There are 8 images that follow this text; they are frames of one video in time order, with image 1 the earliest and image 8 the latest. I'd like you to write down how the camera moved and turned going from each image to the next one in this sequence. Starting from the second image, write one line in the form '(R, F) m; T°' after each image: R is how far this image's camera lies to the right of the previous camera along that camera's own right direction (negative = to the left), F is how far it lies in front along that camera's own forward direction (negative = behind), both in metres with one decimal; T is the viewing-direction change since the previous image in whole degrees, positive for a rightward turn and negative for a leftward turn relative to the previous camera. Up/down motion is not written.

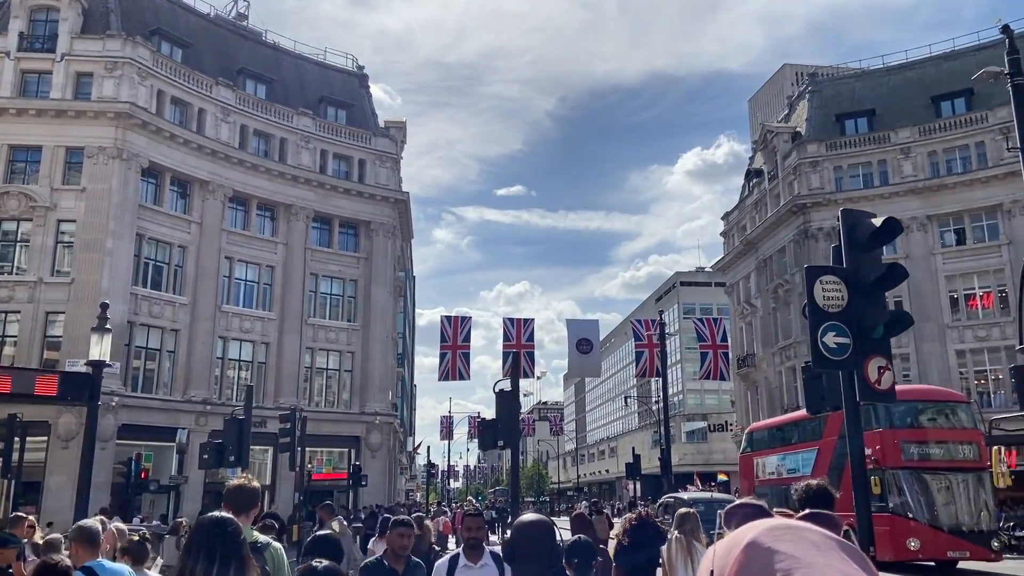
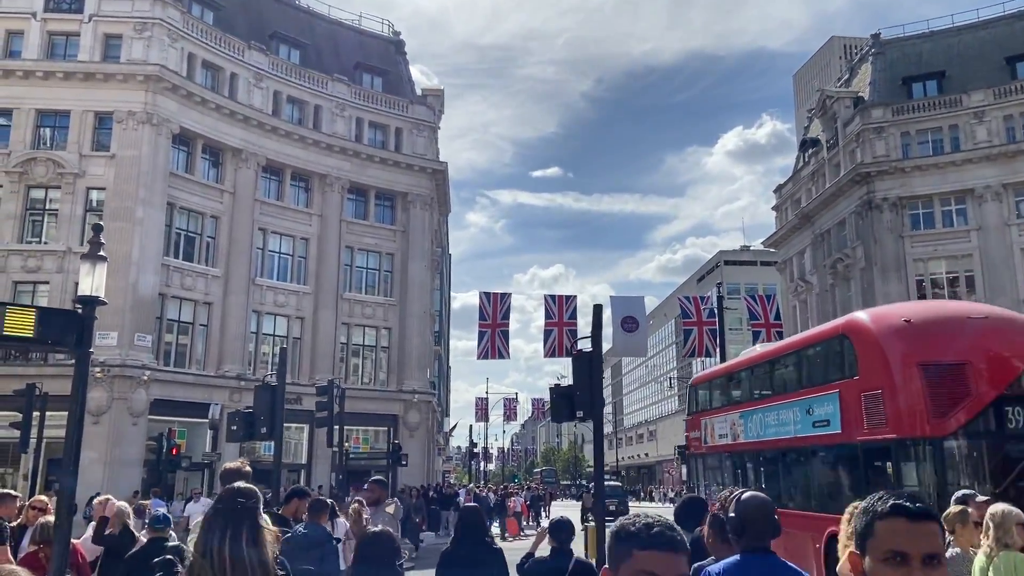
(-0.5, +1.9) m; -2°
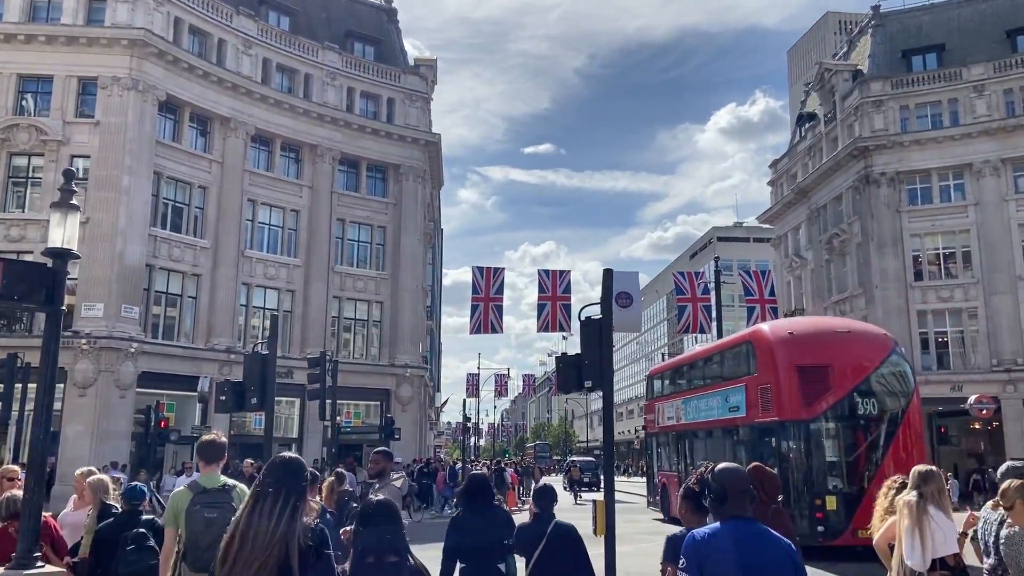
(-0.1, +0.5) m; +1°
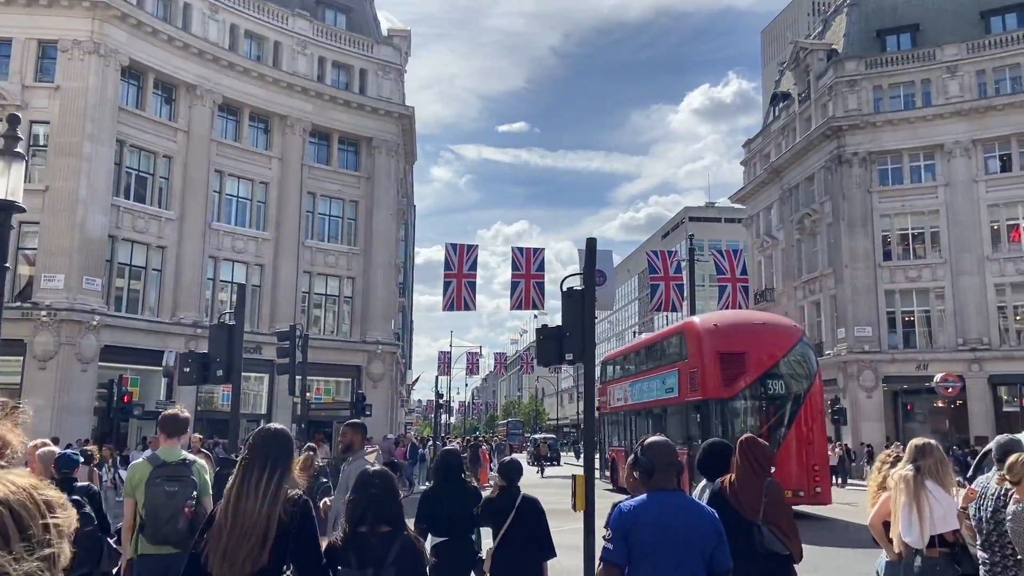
(0.0, +0.3) m; +2°
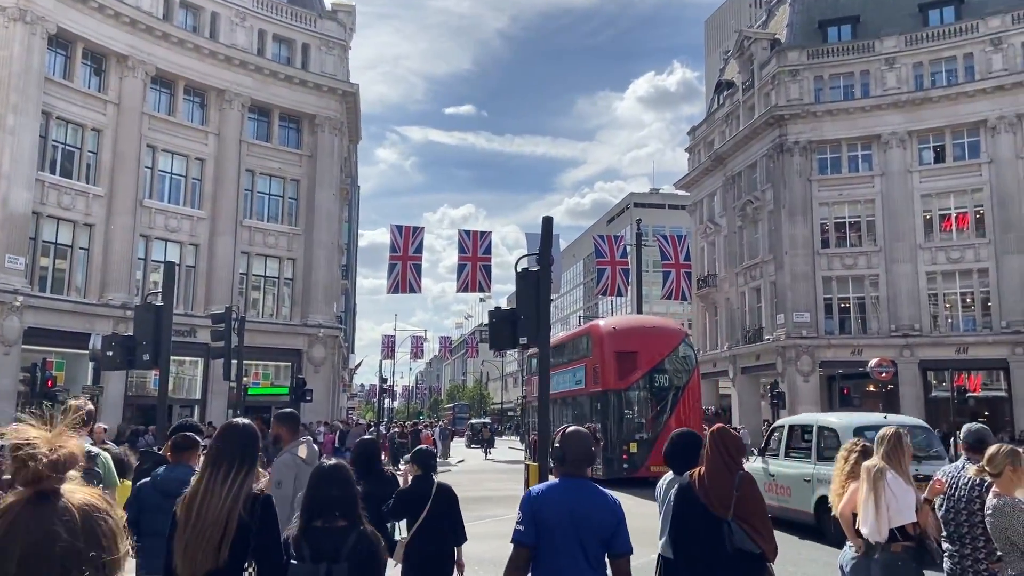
(0.0, +0.3) m; +4°
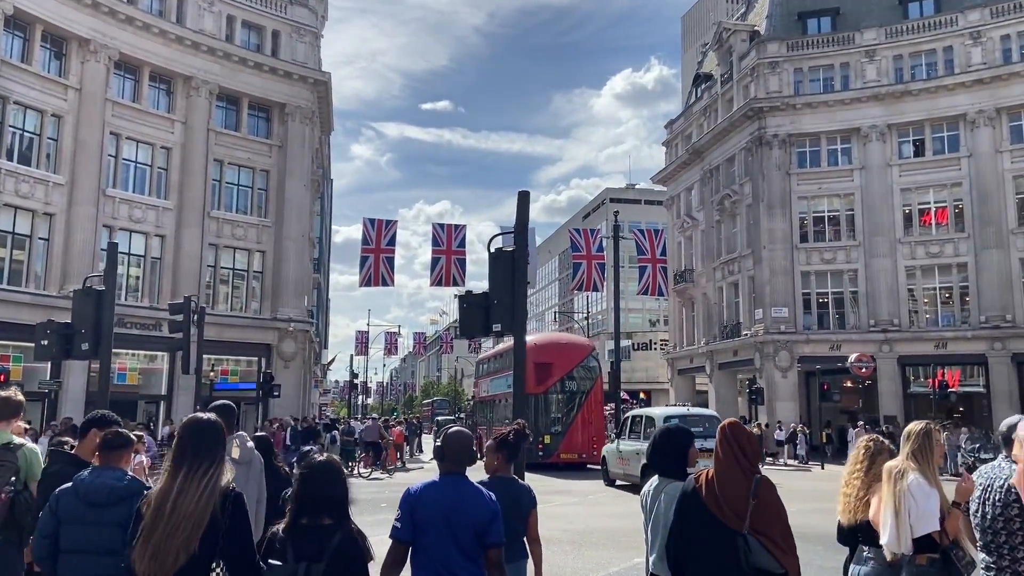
(0.0, +0.7) m; +2°
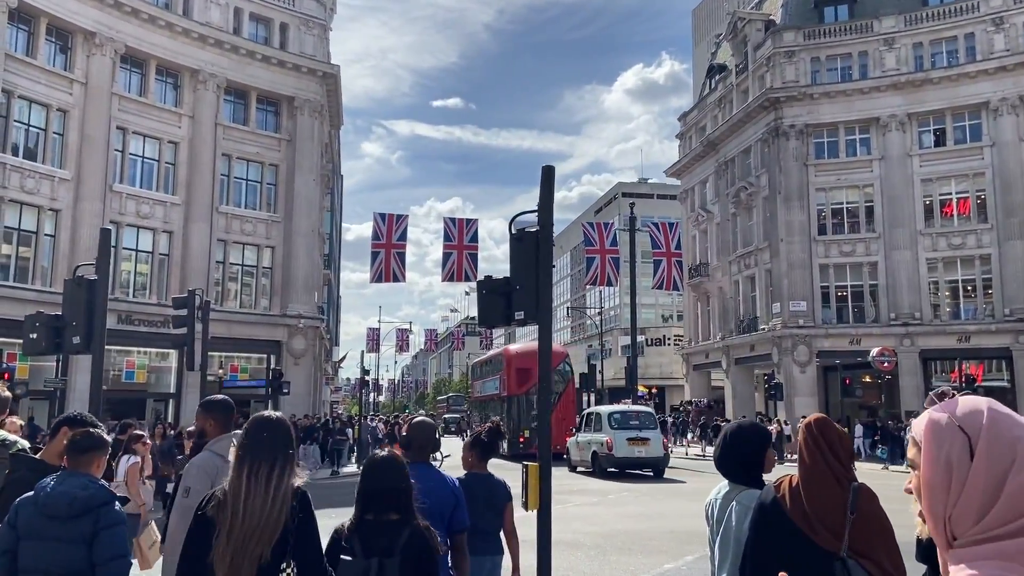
(-0.1, +0.6) m; -1°
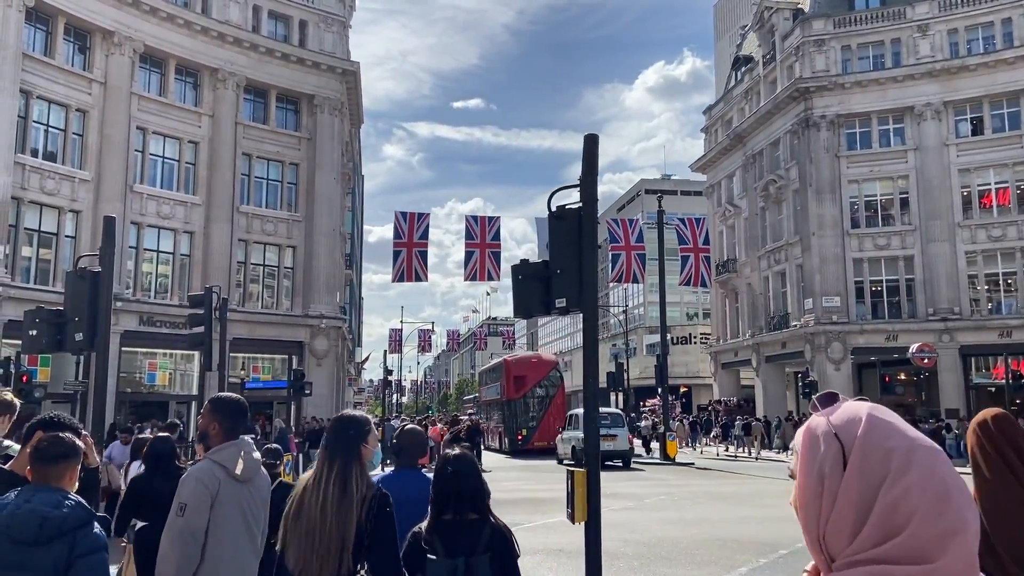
(-0.1, +0.7) m; -2°
